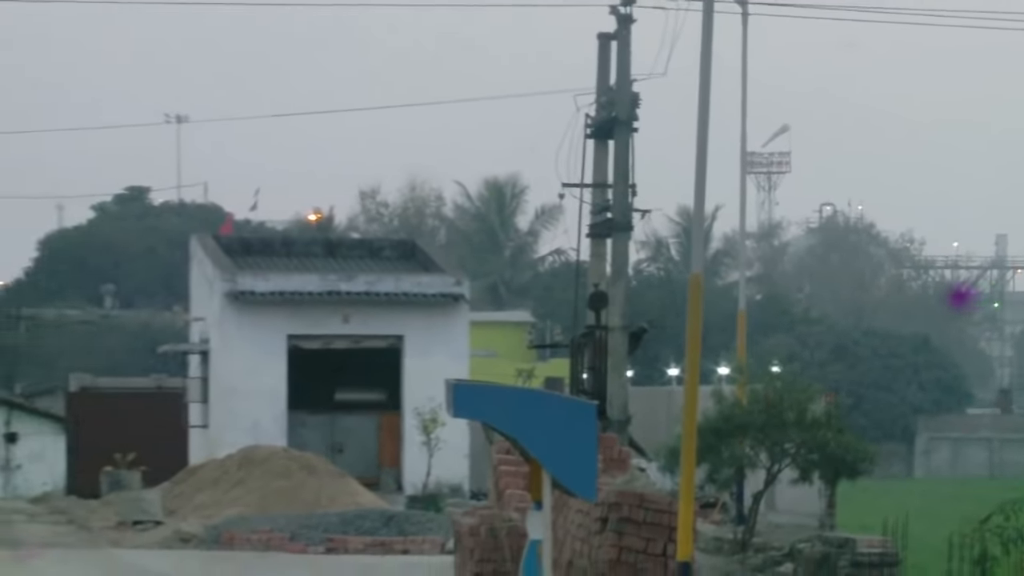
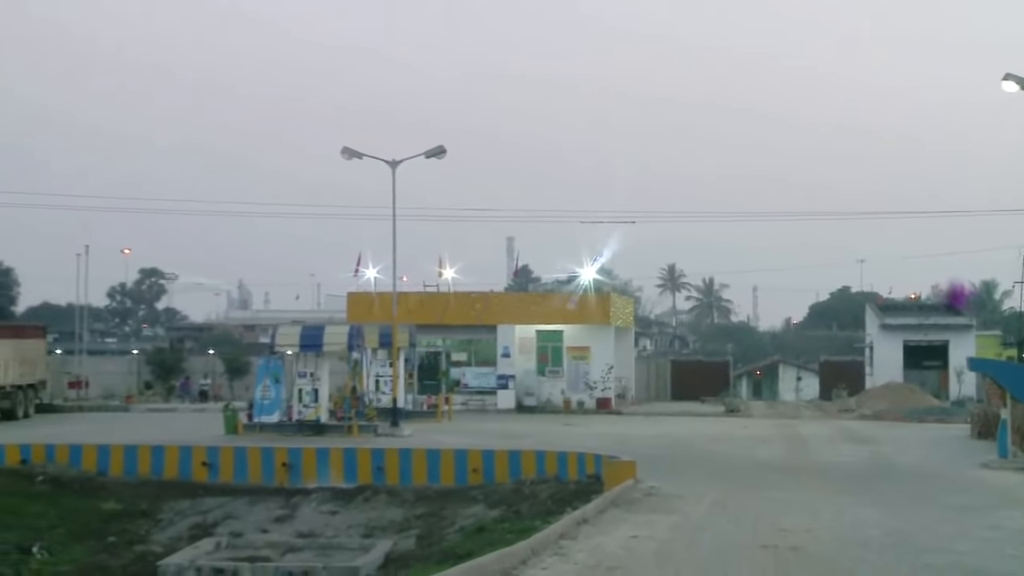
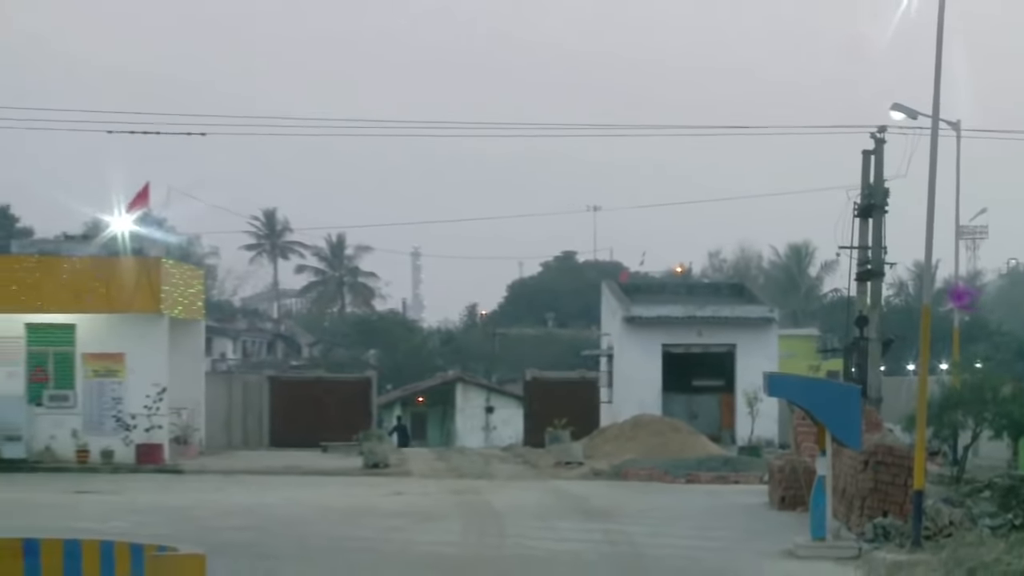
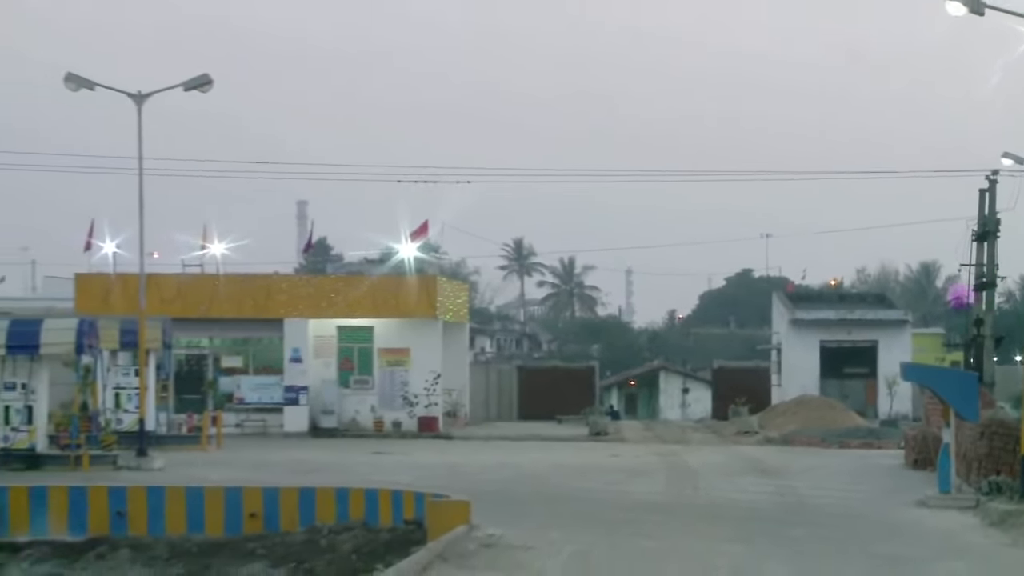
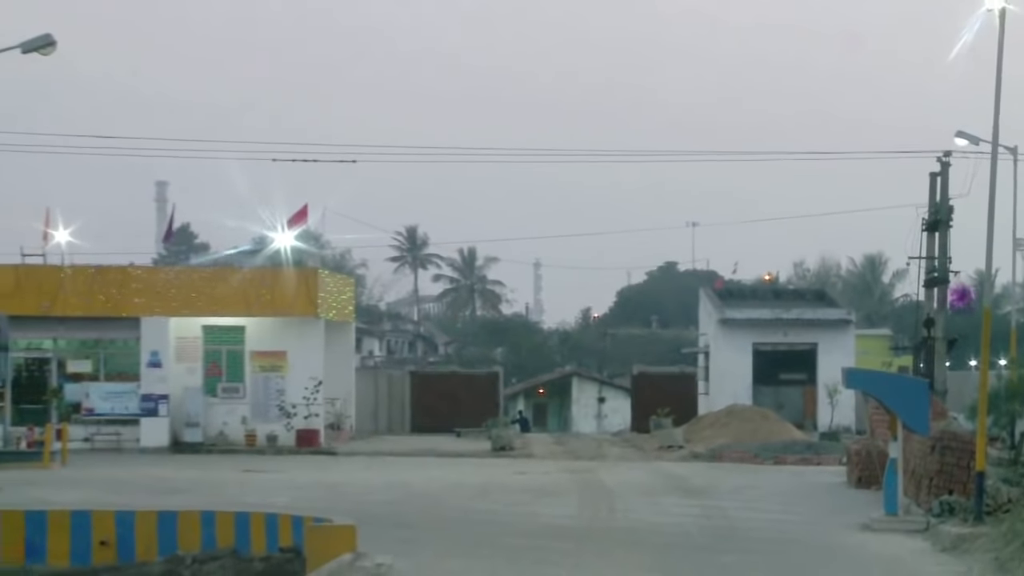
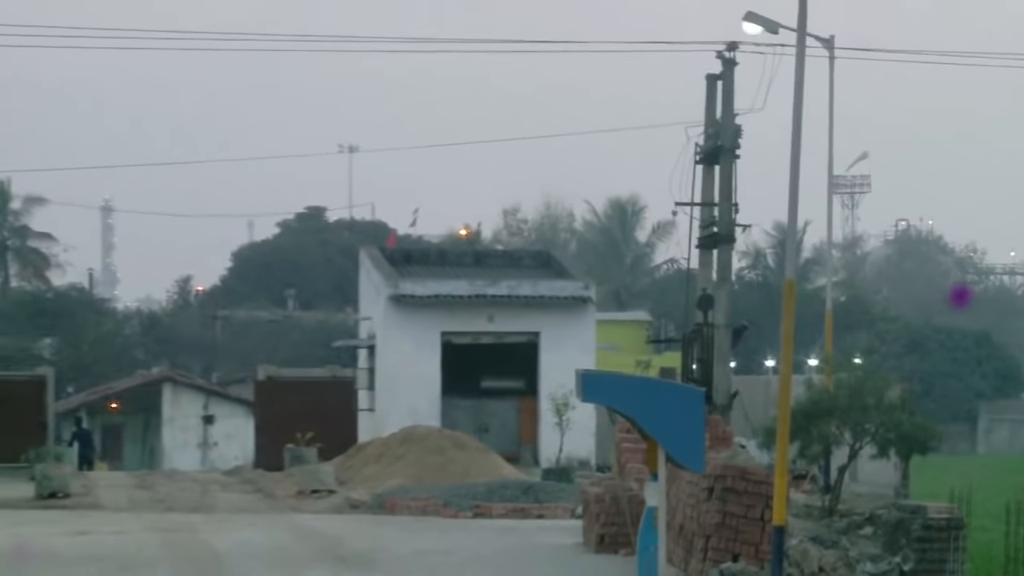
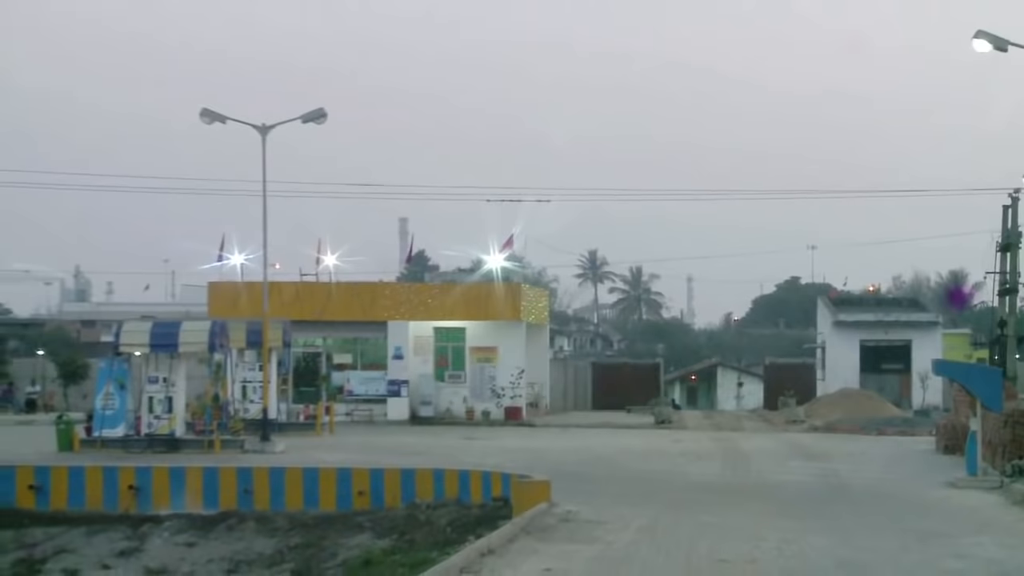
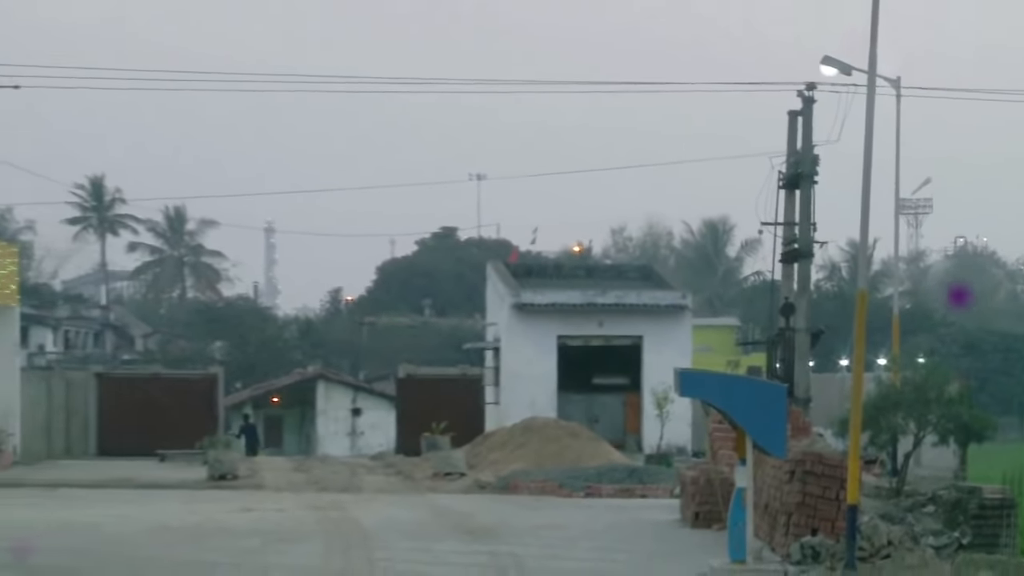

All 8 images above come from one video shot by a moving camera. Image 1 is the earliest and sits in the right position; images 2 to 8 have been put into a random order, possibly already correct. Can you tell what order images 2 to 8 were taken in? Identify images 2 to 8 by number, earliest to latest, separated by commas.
6, 8, 3, 5, 4, 7, 2
